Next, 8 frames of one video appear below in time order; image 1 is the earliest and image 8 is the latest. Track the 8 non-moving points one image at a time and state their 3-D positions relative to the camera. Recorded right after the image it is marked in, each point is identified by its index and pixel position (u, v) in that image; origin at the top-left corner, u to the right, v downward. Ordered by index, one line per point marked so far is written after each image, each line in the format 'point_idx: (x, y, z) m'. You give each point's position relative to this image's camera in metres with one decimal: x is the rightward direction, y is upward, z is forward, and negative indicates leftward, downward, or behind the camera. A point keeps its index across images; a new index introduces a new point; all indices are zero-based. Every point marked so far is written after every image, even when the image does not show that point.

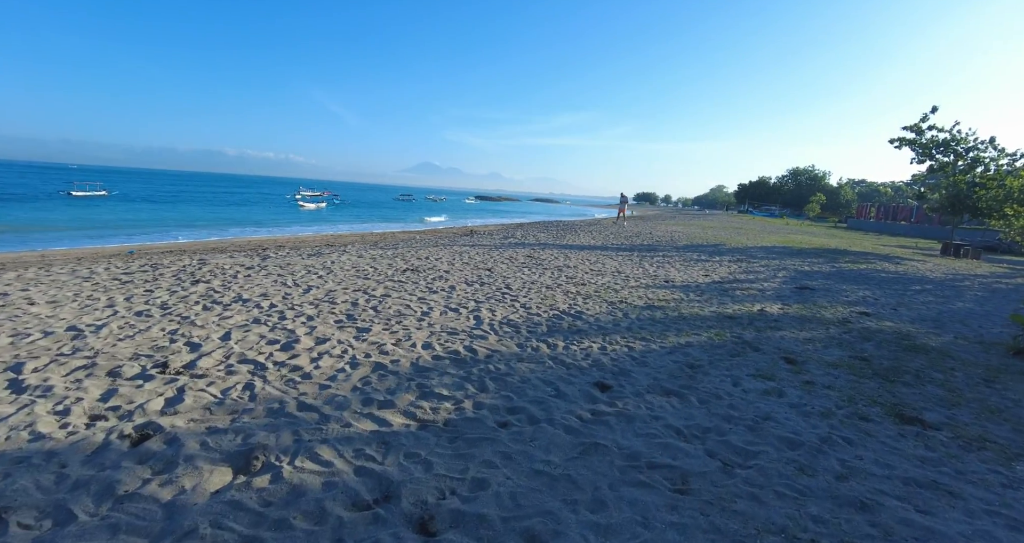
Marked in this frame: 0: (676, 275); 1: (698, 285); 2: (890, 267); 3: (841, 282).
0: (+4.2, -0.1, +12.3) m
1: (+4.2, -0.3, +10.8) m
2: (+12.8, +0.1, +16.2) m
3: (+8.5, -0.3, +12.4) m
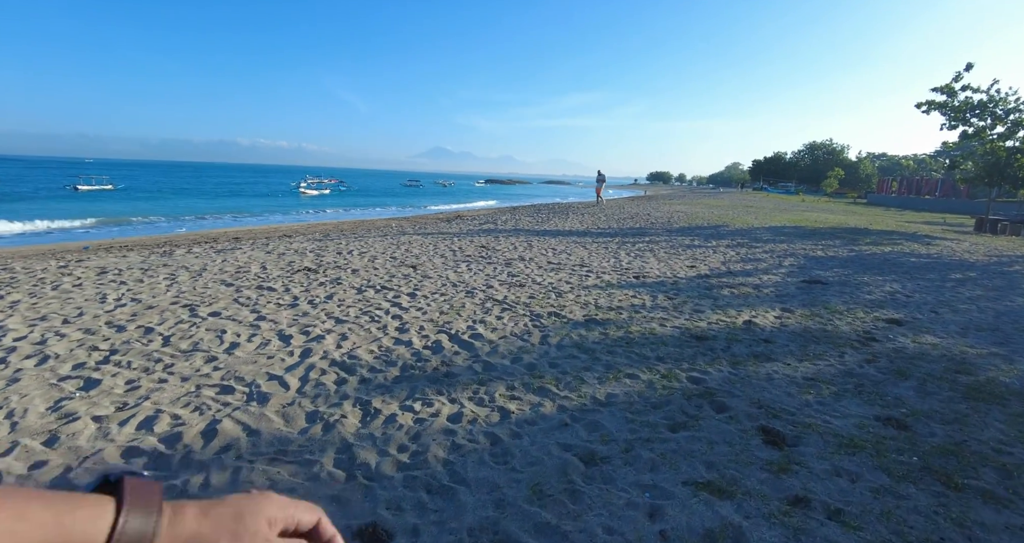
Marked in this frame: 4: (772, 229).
0: (+2.9, +0.1, +9.9) m
1: (+2.9, -0.2, +8.4) m
2: (+11.6, +0.6, +13.5) m
3: (+7.2, 0.0, +9.8) m
4: (+9.3, +1.6, +17.1) m
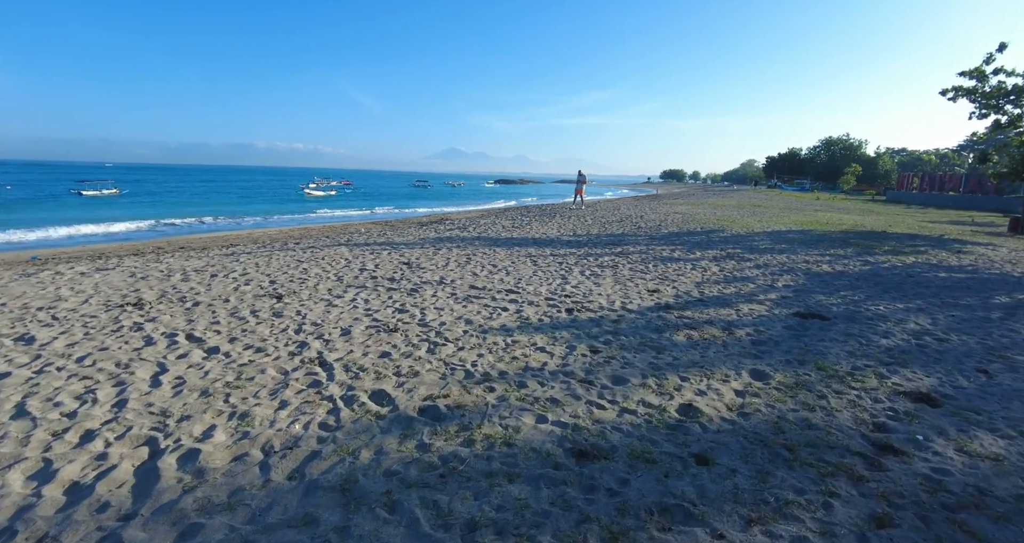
0: (+1.4, -0.3, +7.6) m
1: (+1.3, -0.6, +6.2) m
2: (+10.2, +0.2, +11.1) m
3: (+5.7, -0.4, +7.5) m
4: (+8.0, +1.2, +14.7) m
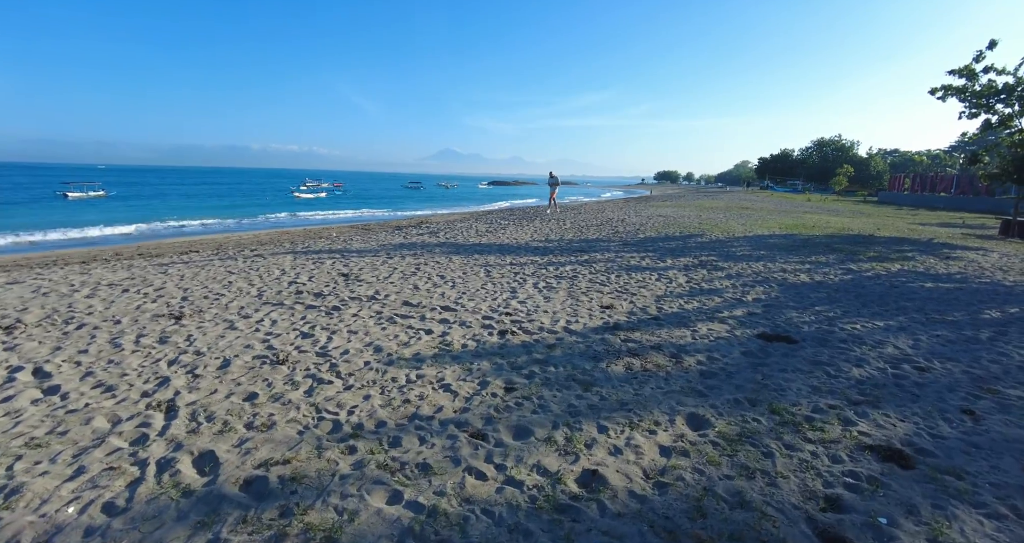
0: (+0.5, -0.5, +6.8) m
1: (+0.4, -0.8, +5.4) m
2: (+9.2, +0.1, +10.3) m
3: (+4.8, -0.6, +6.7) m
4: (+7.0, +1.0, +13.9) m
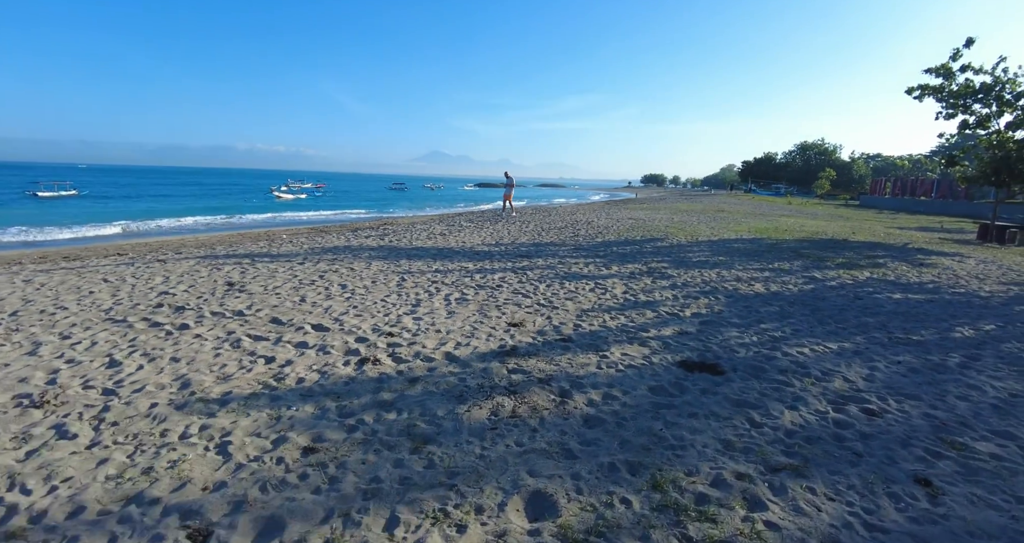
0: (-0.8, -0.7, +5.7) m
1: (-0.9, -0.9, +4.3) m
2: (+7.8, -0.1, +9.4) m
3: (+3.5, -0.7, +5.7) m
4: (+5.5, +0.8, +12.9) m
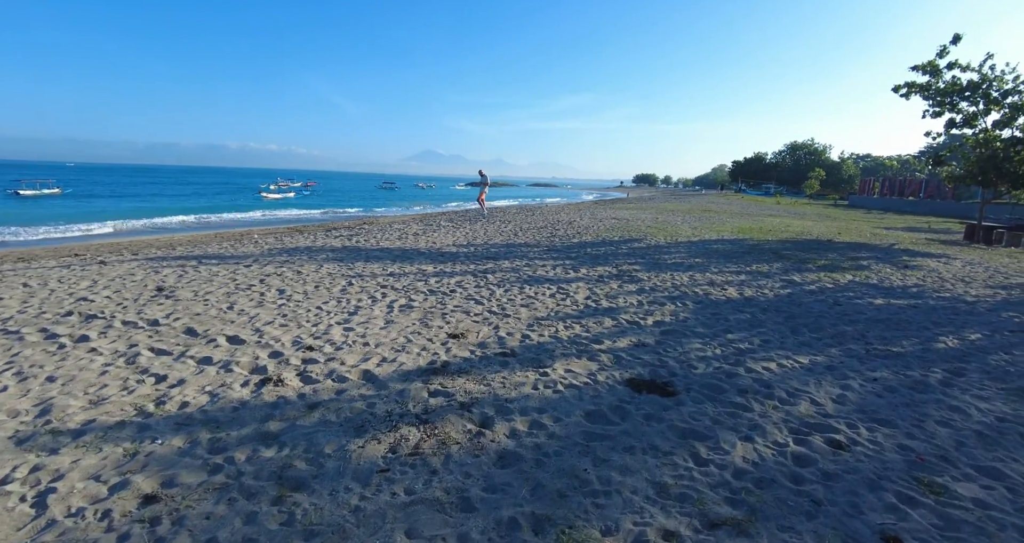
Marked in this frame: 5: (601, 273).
0: (-1.5, -0.7, +5.2) m
1: (-1.5, -1.0, +3.7) m
2: (+7.2, -0.2, +8.9) m
3: (+2.8, -0.8, +5.2) m
4: (+4.8, +0.7, +12.4) m
5: (+1.6, 0.0, +8.6) m
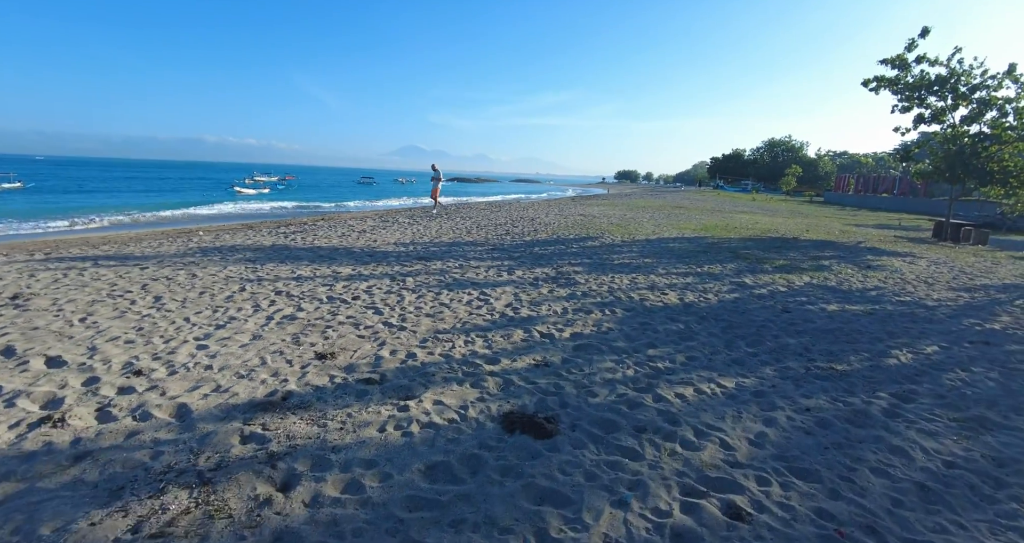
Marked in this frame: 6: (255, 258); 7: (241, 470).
0: (-2.5, -0.8, +4.3) m
1: (-2.5, -1.1, +2.9) m
2: (+6.0, -0.2, +8.3) m
3: (+1.8, -0.9, +4.4) m
4: (+3.5, +0.7, +11.8) m
5: (+0.4, -0.1, +7.8) m
6: (-4.7, +0.2, +8.9) m
7: (-1.5, -1.1, +2.7) m
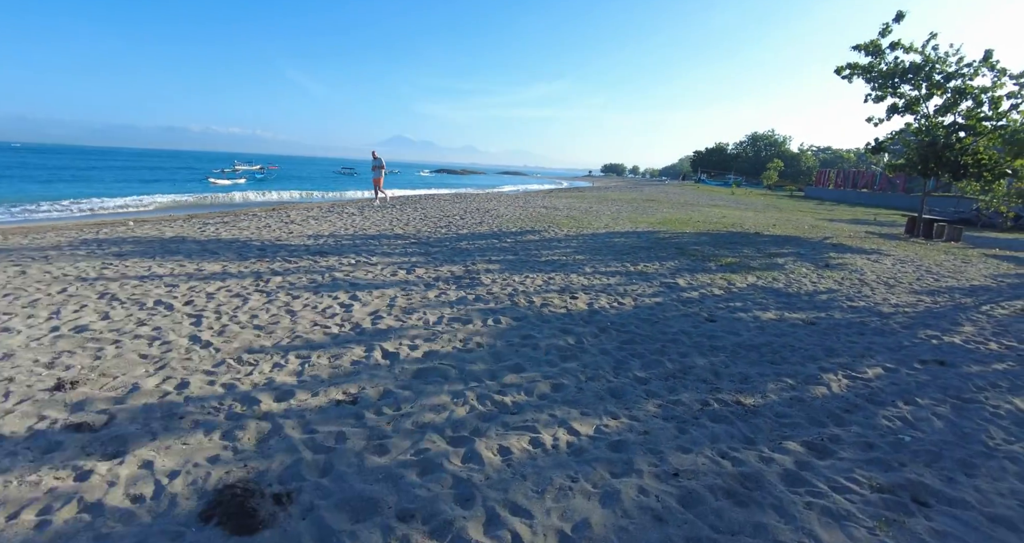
0: (-3.9, -0.8, +3.2) m
1: (-3.8, -1.1, +1.8) m
2: (+4.5, -0.2, +7.4) m
3: (+0.4, -0.9, +3.4) m
4: (+2.0, +0.8, +10.7) m
5: (-1.0, 0.0, +6.8) m
6: (-6.1, +0.3, +7.7) m
7: (-2.8, -1.2, +1.6) m
